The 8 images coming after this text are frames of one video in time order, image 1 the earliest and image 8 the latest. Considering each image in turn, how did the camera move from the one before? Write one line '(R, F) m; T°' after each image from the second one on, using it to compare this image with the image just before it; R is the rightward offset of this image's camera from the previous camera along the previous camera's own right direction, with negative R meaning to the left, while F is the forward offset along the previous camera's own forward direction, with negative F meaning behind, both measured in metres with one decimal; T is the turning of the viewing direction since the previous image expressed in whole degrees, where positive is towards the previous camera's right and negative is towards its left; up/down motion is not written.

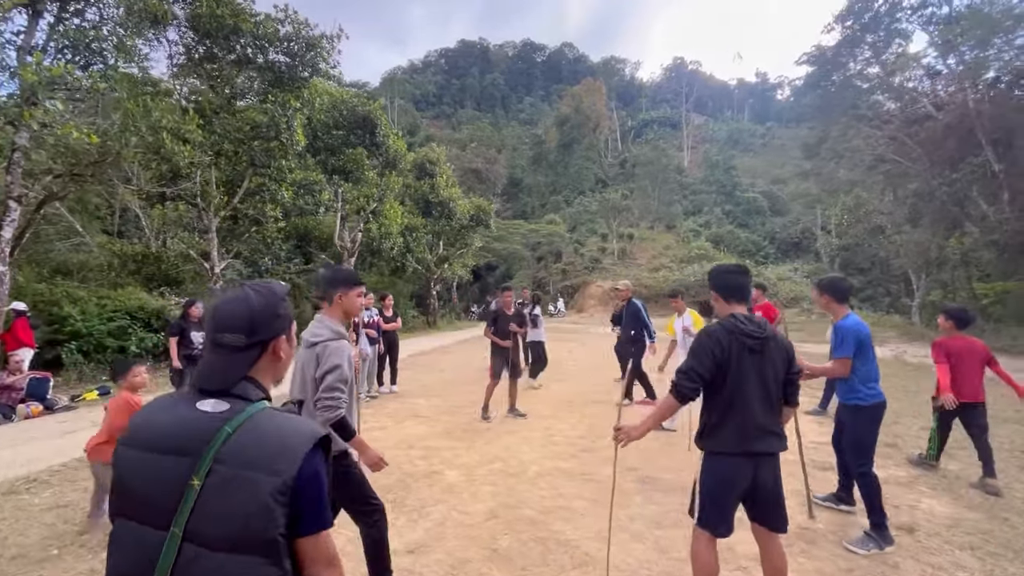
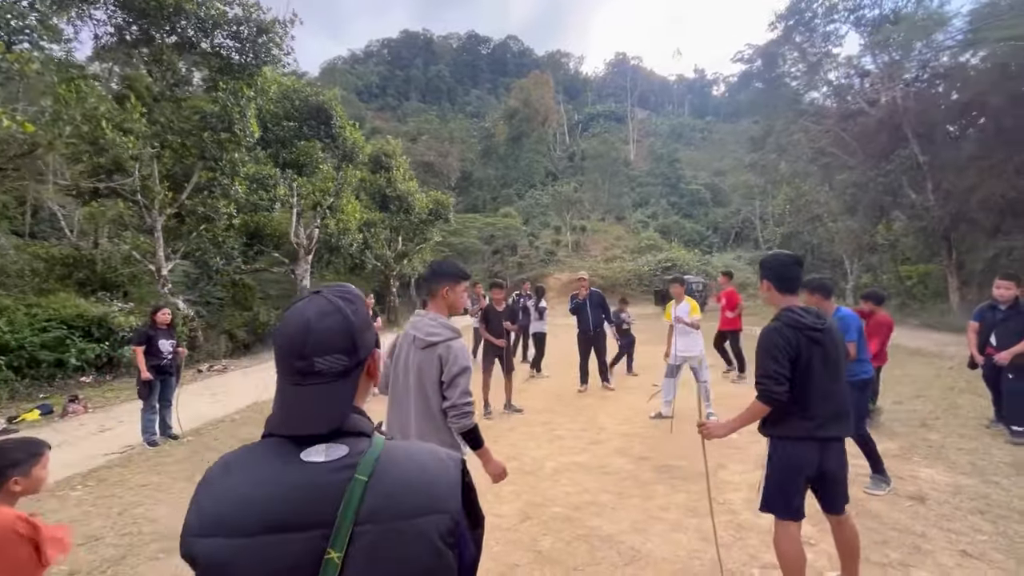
(-0.7, +0.2) m; +6°
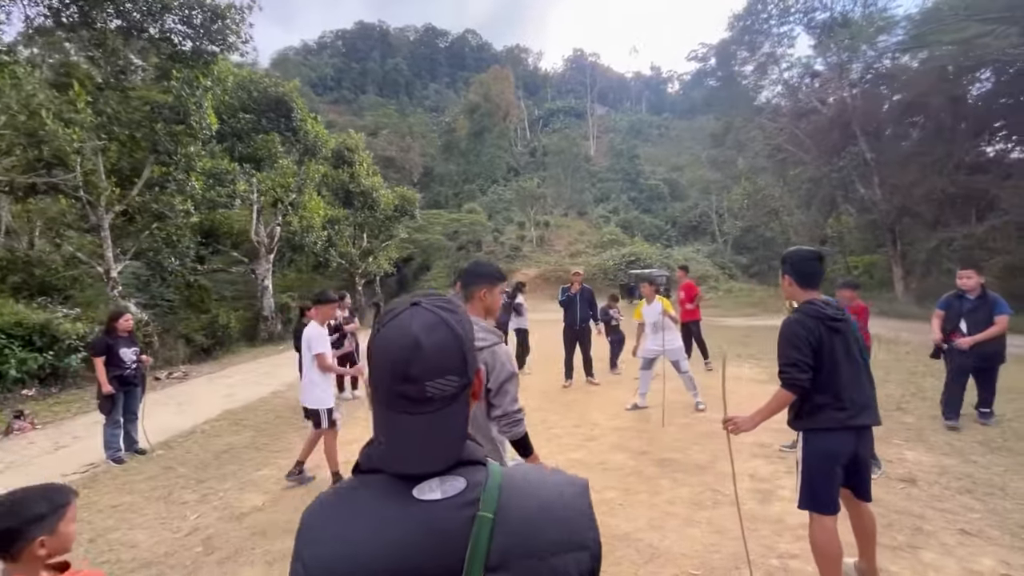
(-0.4, +0.1) m; +5°
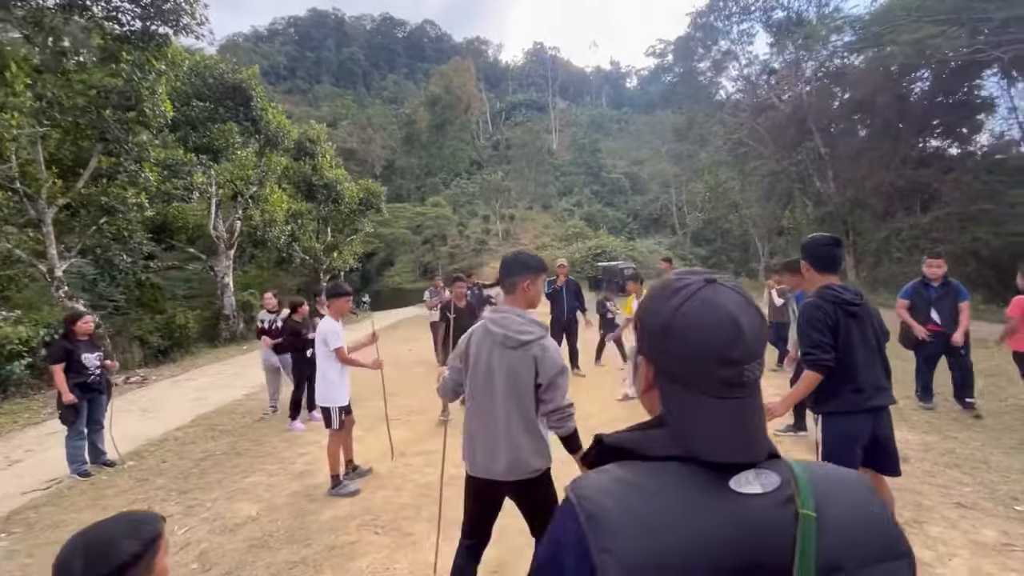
(-0.4, +0.1) m; +4°
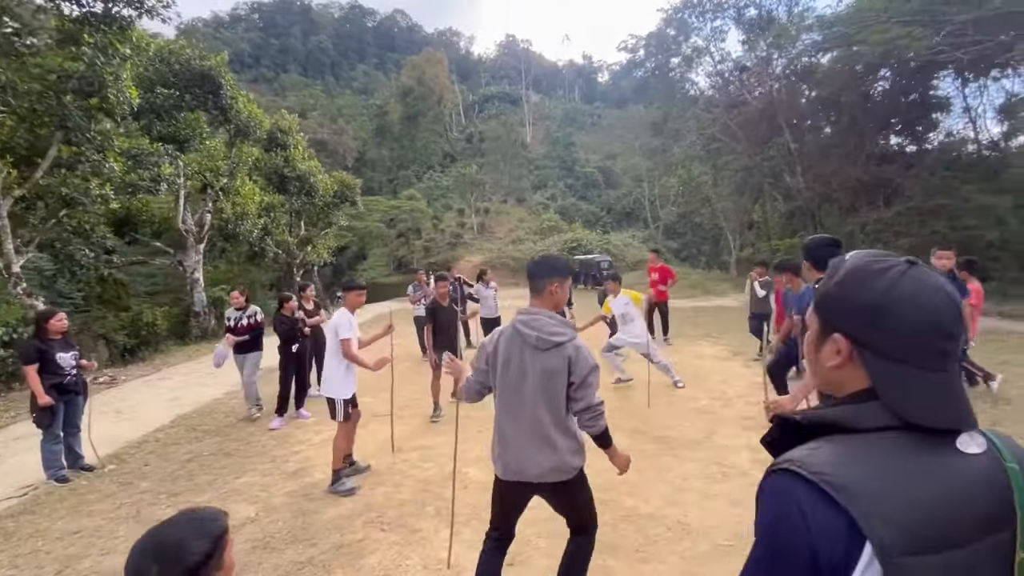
(-0.3, 0.0) m; +3°
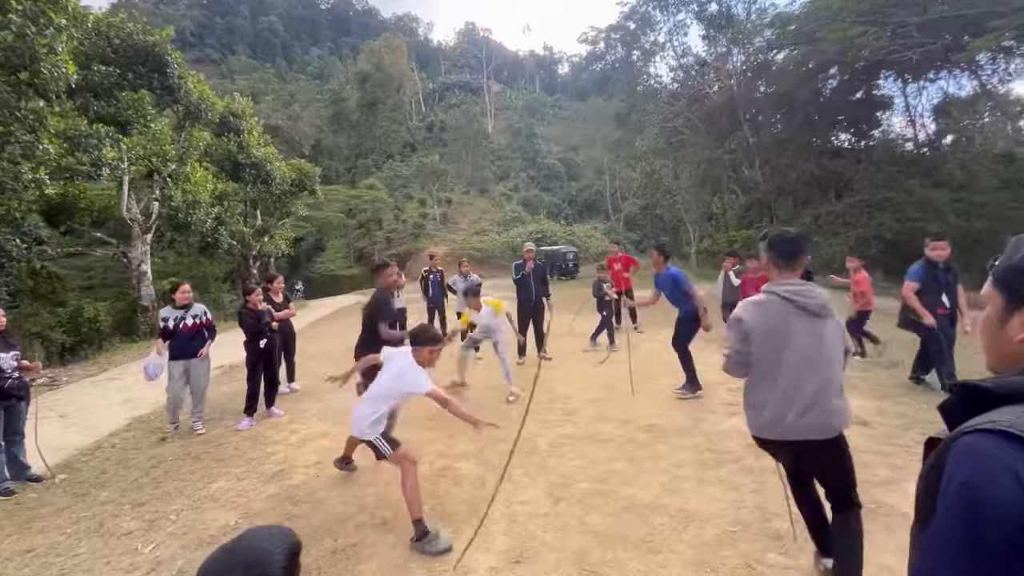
(-0.3, +0.2) m; +5°
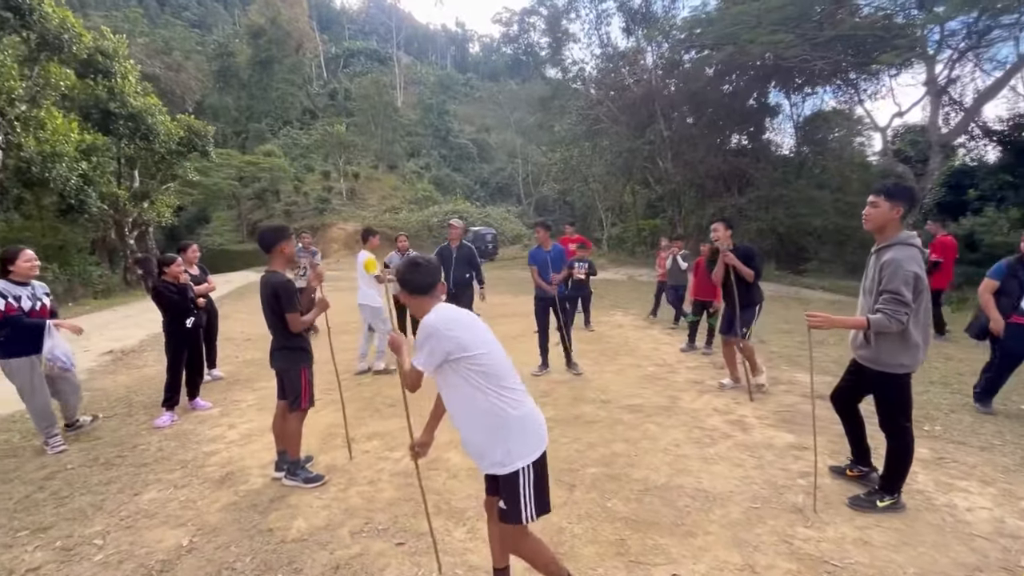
(-0.9, +0.5) m; +11°
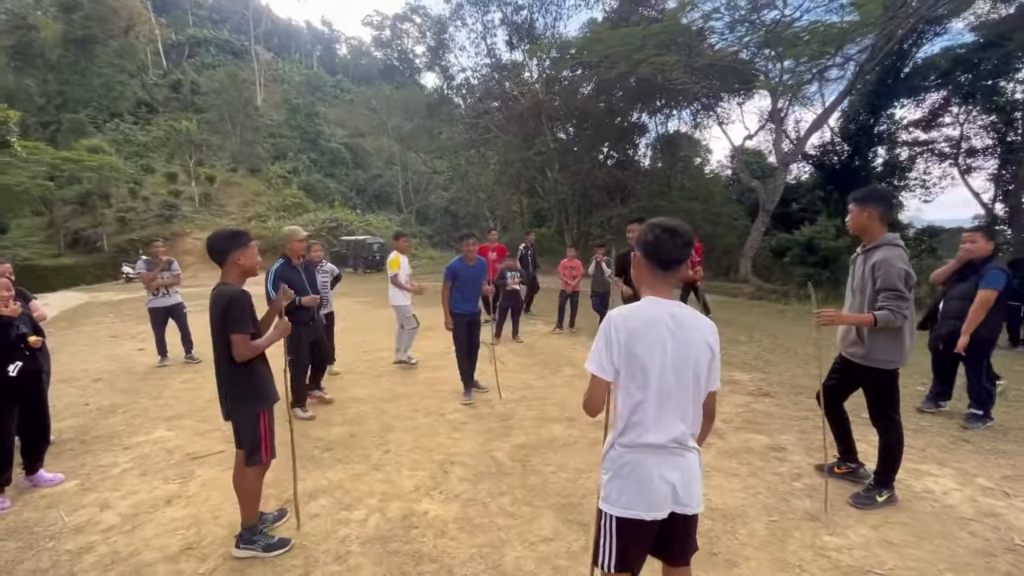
(-0.8, +0.7) m; +14°
